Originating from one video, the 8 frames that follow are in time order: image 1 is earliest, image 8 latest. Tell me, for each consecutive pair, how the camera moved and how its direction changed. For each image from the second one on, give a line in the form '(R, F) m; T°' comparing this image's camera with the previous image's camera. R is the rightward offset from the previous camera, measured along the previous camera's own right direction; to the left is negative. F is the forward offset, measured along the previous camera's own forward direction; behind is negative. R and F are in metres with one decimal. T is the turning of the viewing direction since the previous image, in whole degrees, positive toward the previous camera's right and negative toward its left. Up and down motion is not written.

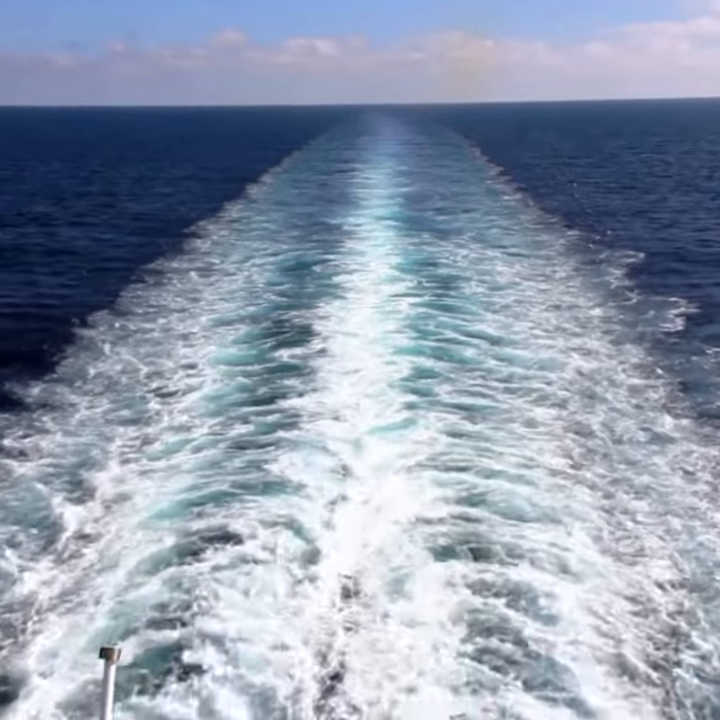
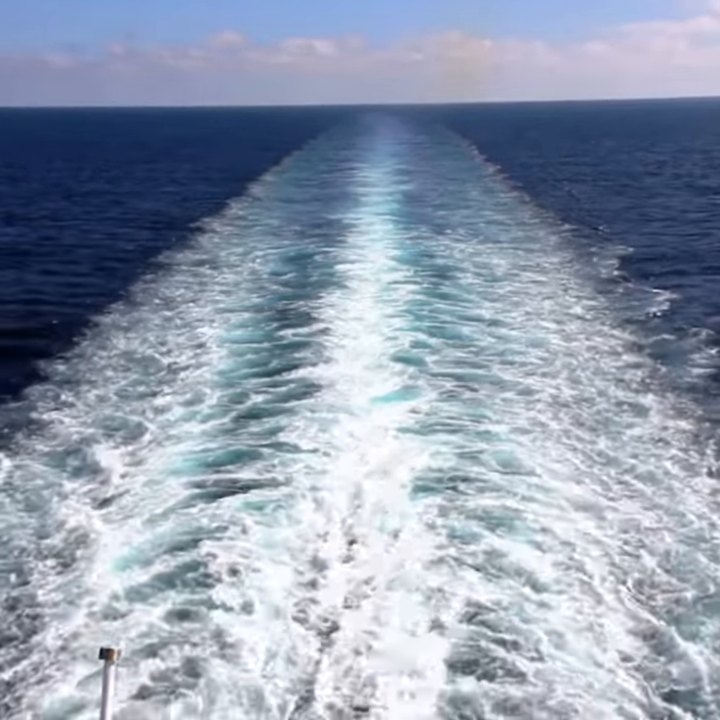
(0.0, -1.4) m; 0°
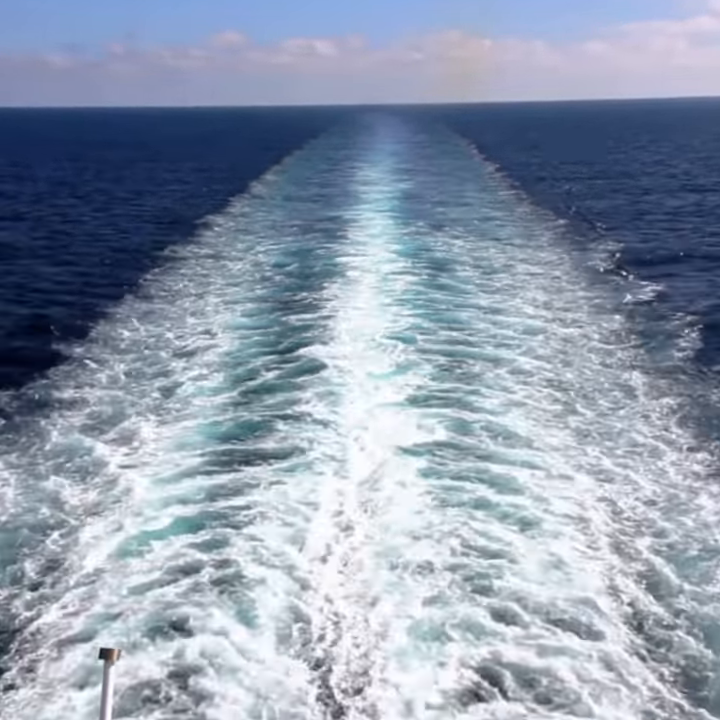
(0.0, -1.1) m; 0°
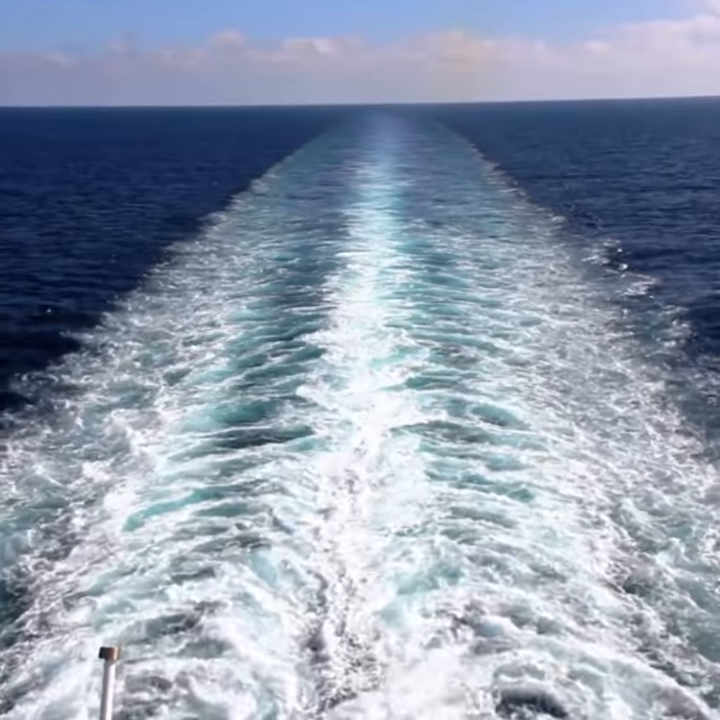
(0.0, -0.7) m; 0°
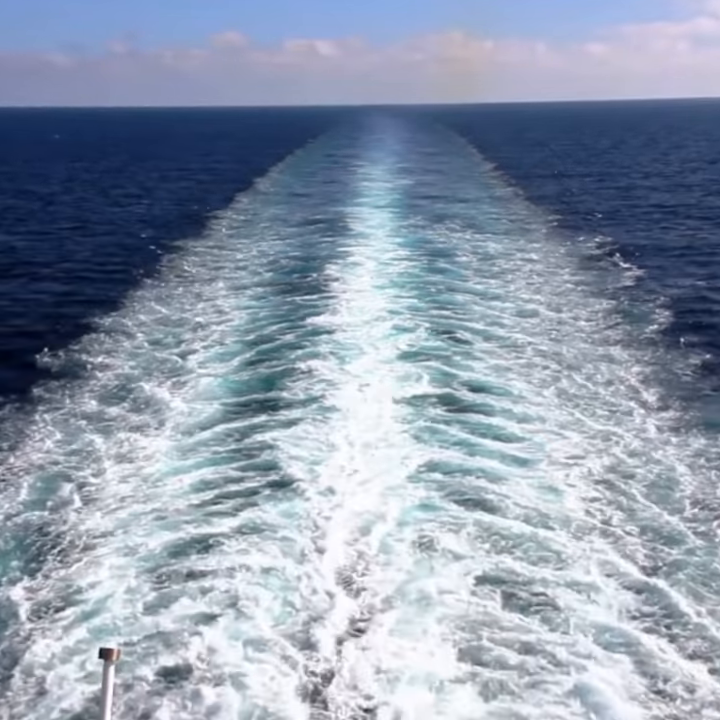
(0.0, -1.1) m; 0°
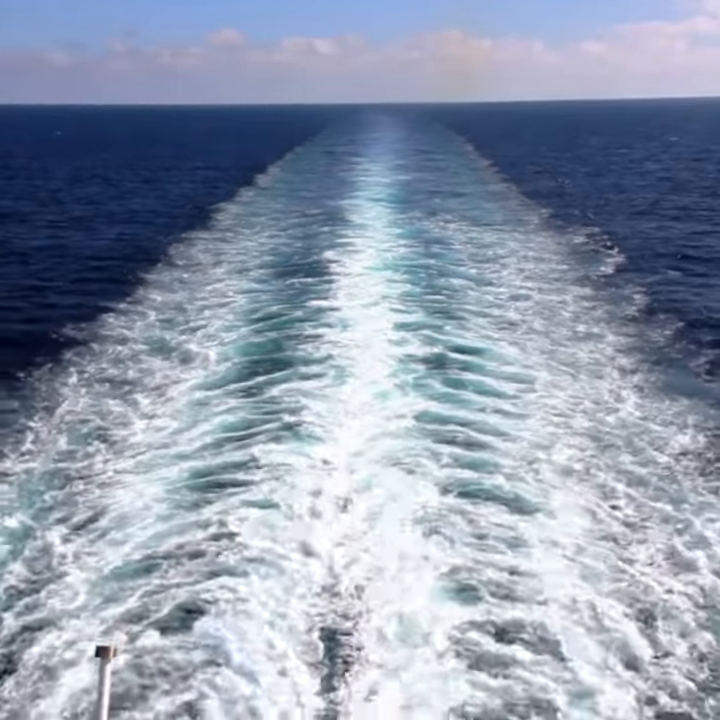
(0.0, -1.4) m; 0°
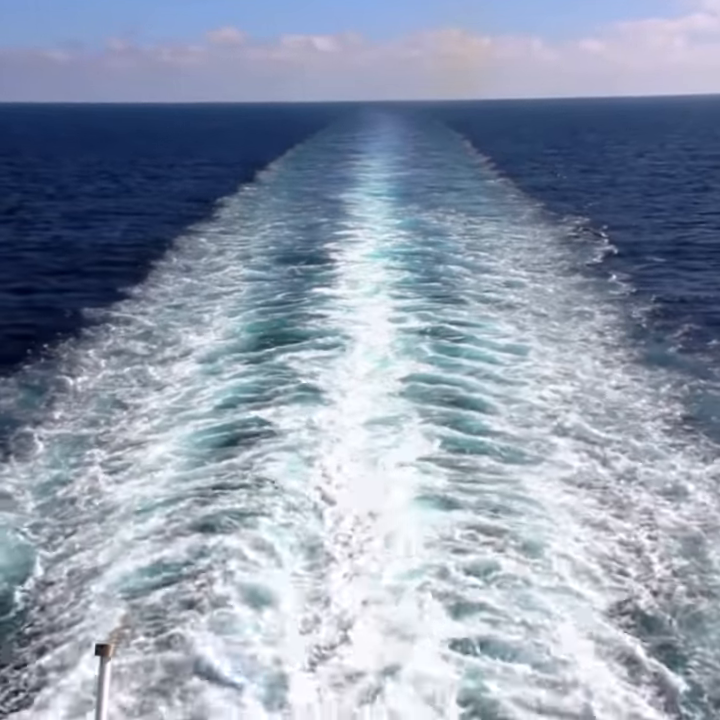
(0.0, -1.2) m; 0°
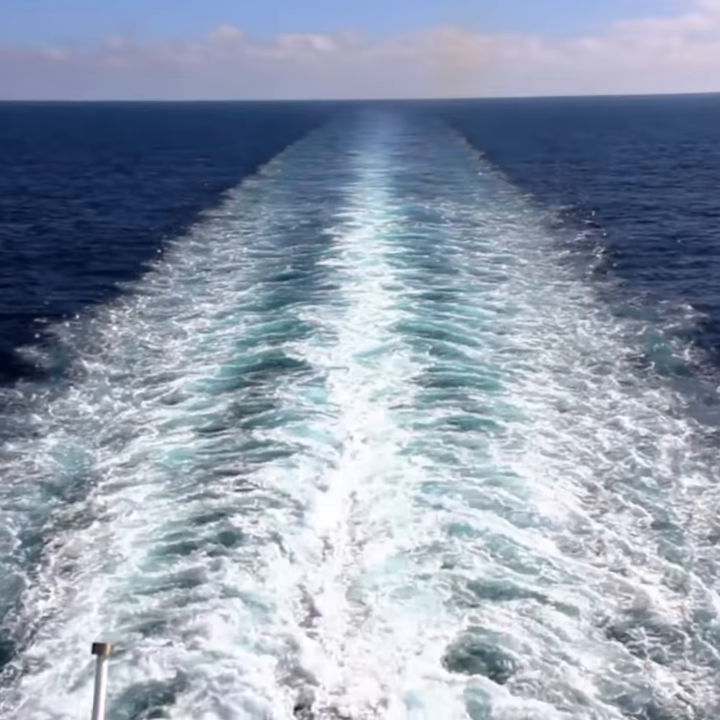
(0.0, -2.1) m; 0°
